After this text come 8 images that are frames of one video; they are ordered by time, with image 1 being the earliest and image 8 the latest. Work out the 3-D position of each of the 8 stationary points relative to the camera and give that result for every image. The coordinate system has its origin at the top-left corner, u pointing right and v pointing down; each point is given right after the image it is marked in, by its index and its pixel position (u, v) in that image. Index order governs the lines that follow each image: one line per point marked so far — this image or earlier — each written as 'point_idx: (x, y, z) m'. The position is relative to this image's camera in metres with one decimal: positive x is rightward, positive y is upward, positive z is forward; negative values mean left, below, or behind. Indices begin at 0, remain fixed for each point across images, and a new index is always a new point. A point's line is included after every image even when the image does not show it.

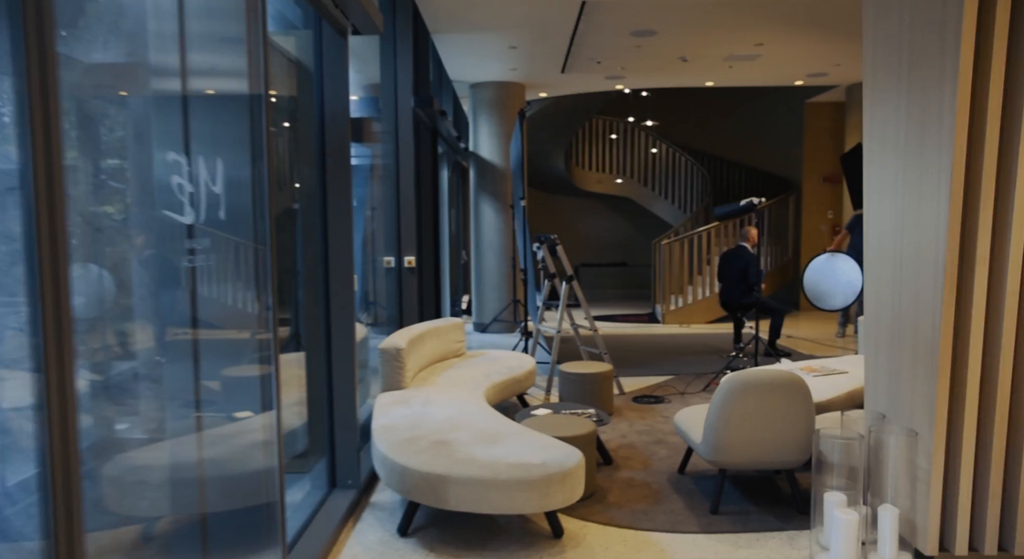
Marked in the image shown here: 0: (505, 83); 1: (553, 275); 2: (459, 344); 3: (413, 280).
0: (-0.1, +2.3, +8.4) m
1: (+0.3, 0.0, +5.9) m
2: (-0.4, -0.4, +4.9) m
3: (-0.8, 0.0, +5.8) m
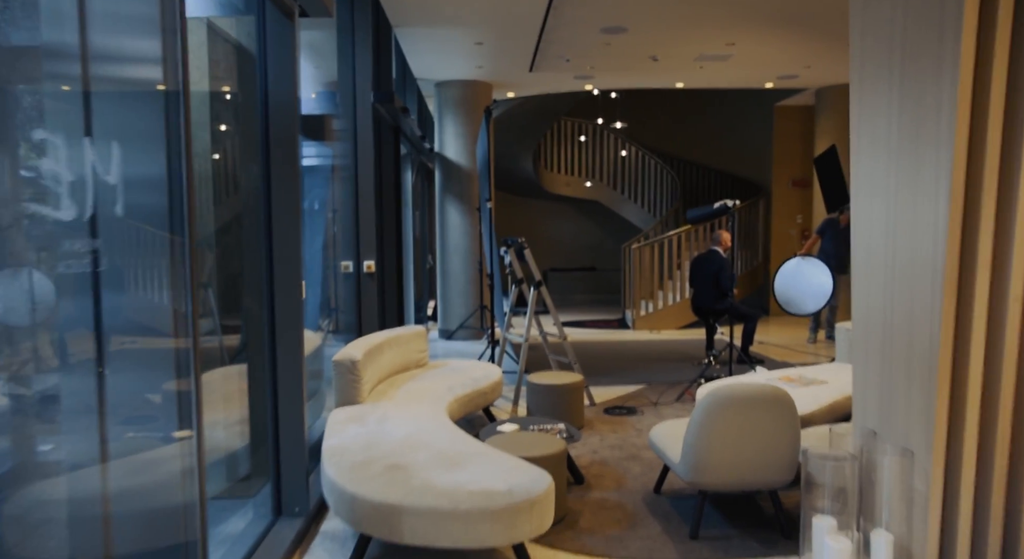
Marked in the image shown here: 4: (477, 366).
0: (-0.5, +2.2, +8.2) m
1: (+0.1, 0.0, +5.6) m
2: (-0.6, -0.5, +4.6) m
3: (-1.1, -0.1, +5.5) m
4: (-0.2, -0.6, +4.7) m
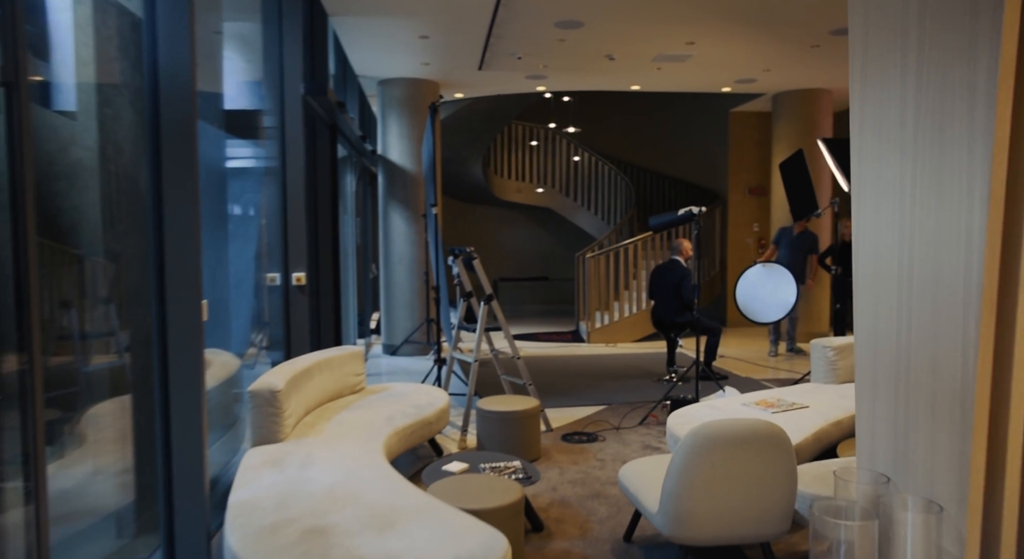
0: (-1.0, +2.1, +7.7) m
1: (-0.3, -0.1, +5.2) m
2: (-0.9, -0.6, +4.1) m
3: (-1.4, -0.2, +4.9) m
4: (-0.5, -0.6, +4.2) m
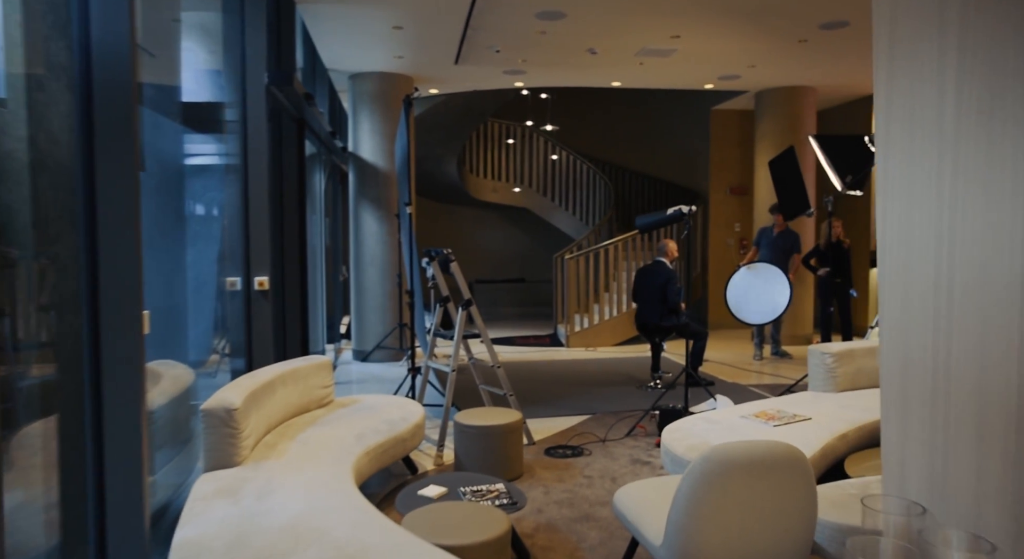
0: (-1.2, +2.1, +7.3) m
1: (-0.4, -0.1, +4.9) m
2: (-1.0, -0.6, +3.8) m
3: (-1.5, -0.2, +4.6) m
4: (-0.6, -0.7, +3.9) m
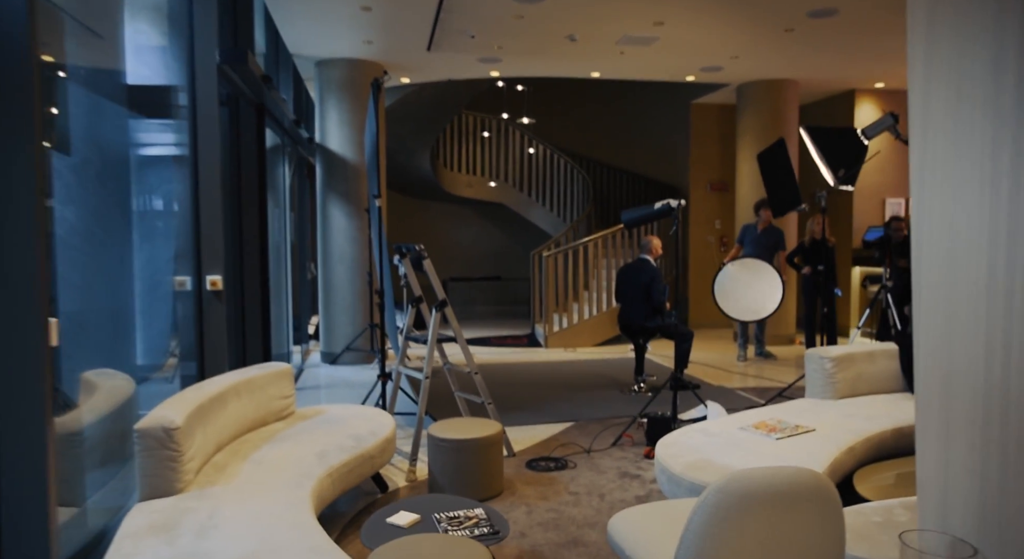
0: (-1.5, +2.1, +7.0) m
1: (-0.6, -0.1, +4.5) m
2: (-1.1, -0.6, +3.4) m
3: (-1.7, -0.2, +4.2) m
4: (-0.7, -0.7, +3.5) m
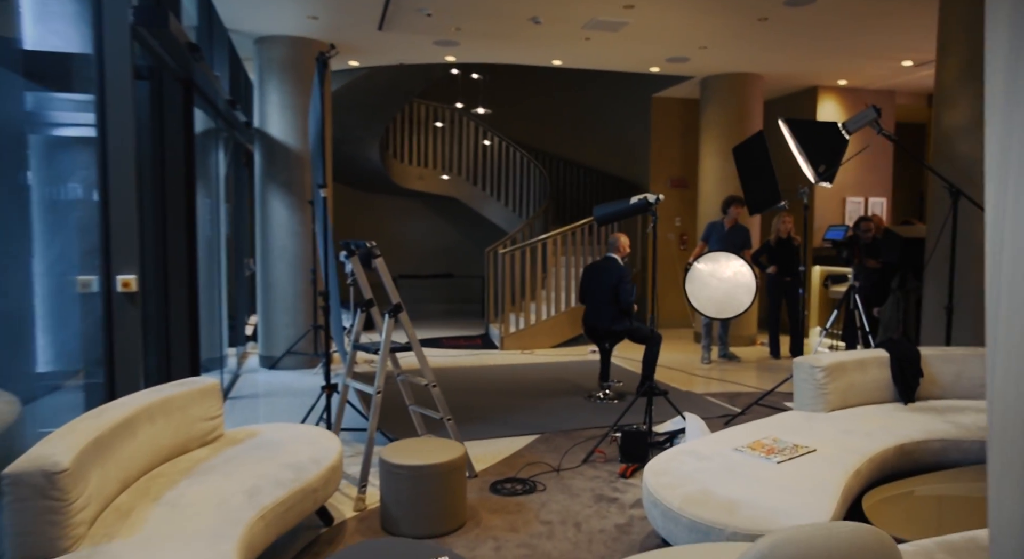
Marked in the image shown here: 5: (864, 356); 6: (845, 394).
0: (-1.8, +2.1, +6.4) m
1: (-0.8, -0.1, +4.0) m
2: (-1.2, -0.6, +2.9) m
3: (-1.9, -0.2, +3.7) m
4: (-0.9, -0.7, +3.1) m
5: (+1.8, -0.4, +3.8) m
6: (+1.7, -0.6, +3.6) m
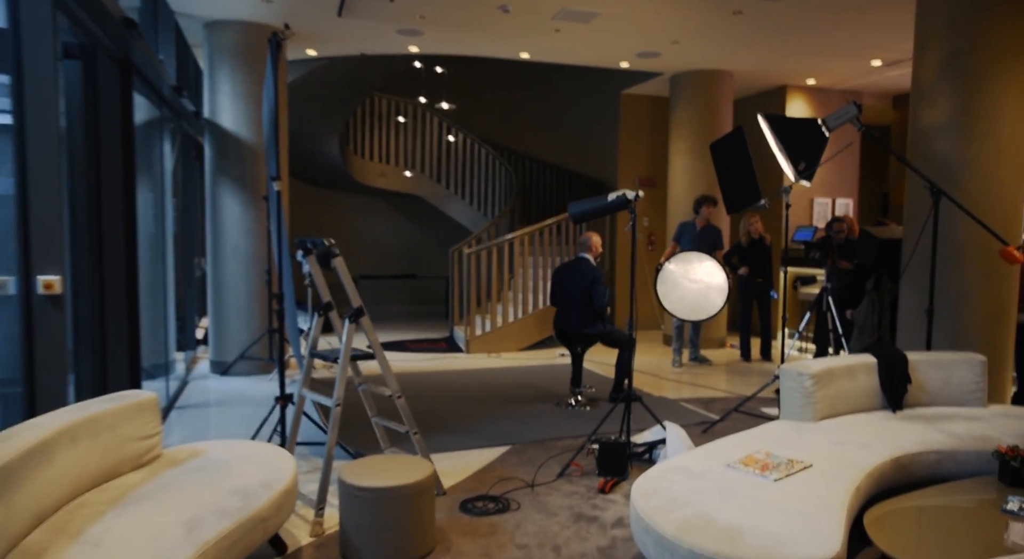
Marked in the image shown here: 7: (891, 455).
0: (-2.1, +2.1, +6.0) m
1: (-1.0, -0.1, +3.7) m
2: (-1.3, -0.6, +2.6) m
3: (-2.0, -0.2, +3.3) m
4: (-1.0, -0.7, +2.7) m
5: (+1.7, -0.4, +3.6) m
6: (+1.5, -0.6, +3.5) m
7: (+1.5, -0.7, +3.0) m
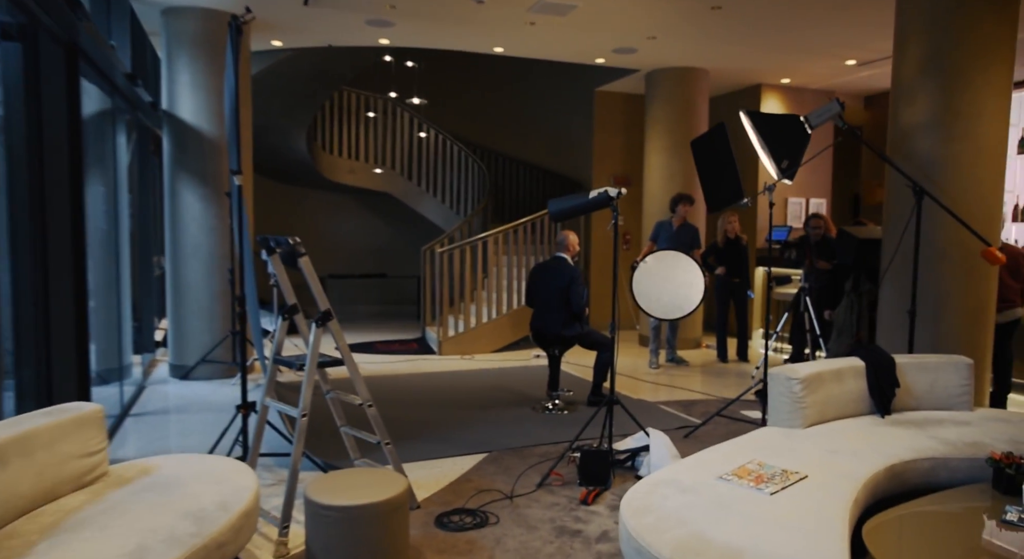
0: (-2.3, +2.1, +5.8) m
1: (-1.1, -0.1, +3.5) m
2: (-1.4, -0.6, +2.3) m
3: (-2.1, -0.2, +3.0) m
4: (-1.0, -0.7, +2.5) m
5: (+1.6, -0.4, +3.5) m
6: (+1.4, -0.6, +3.4) m
7: (+1.5, -0.7, +2.8) m
